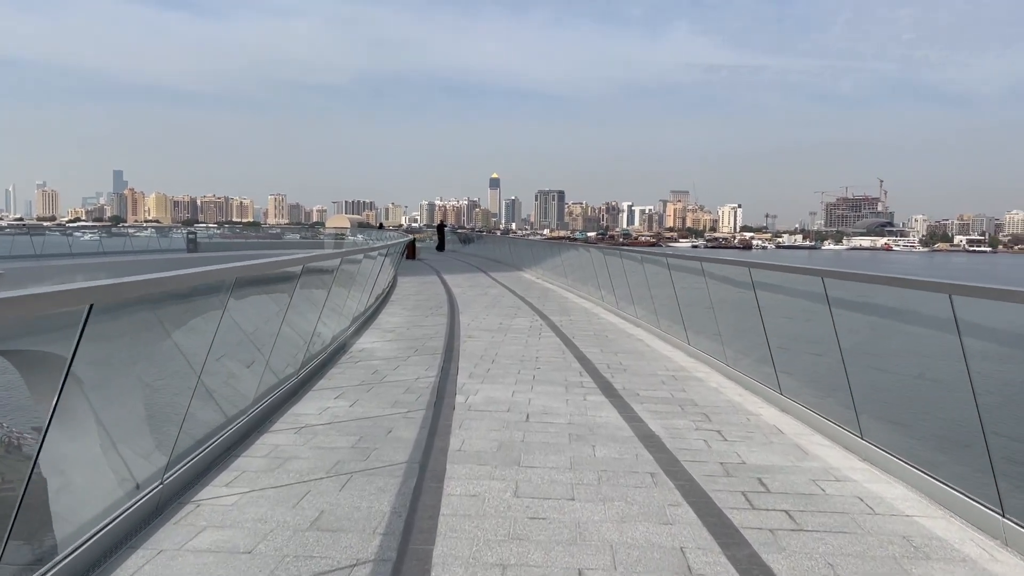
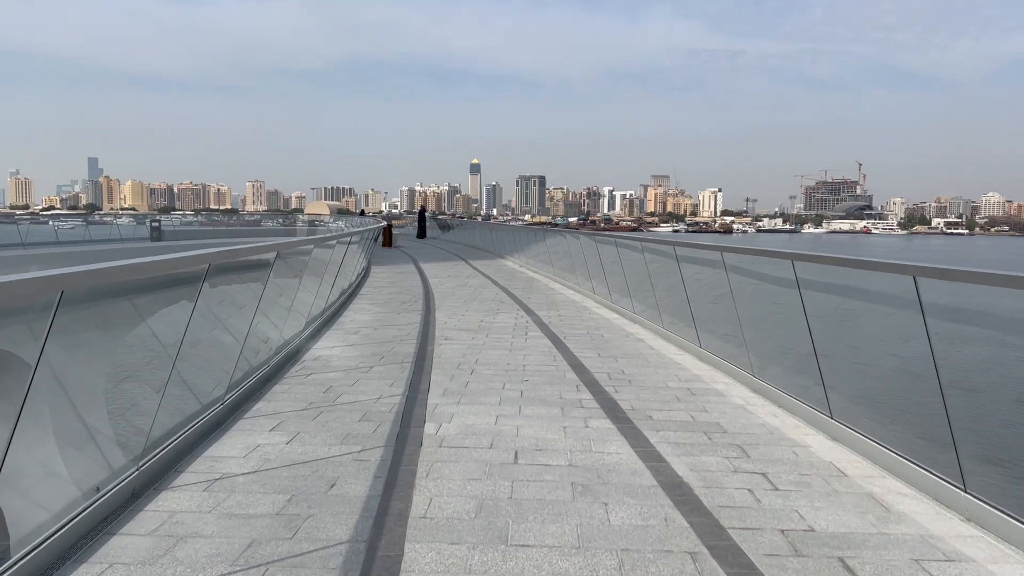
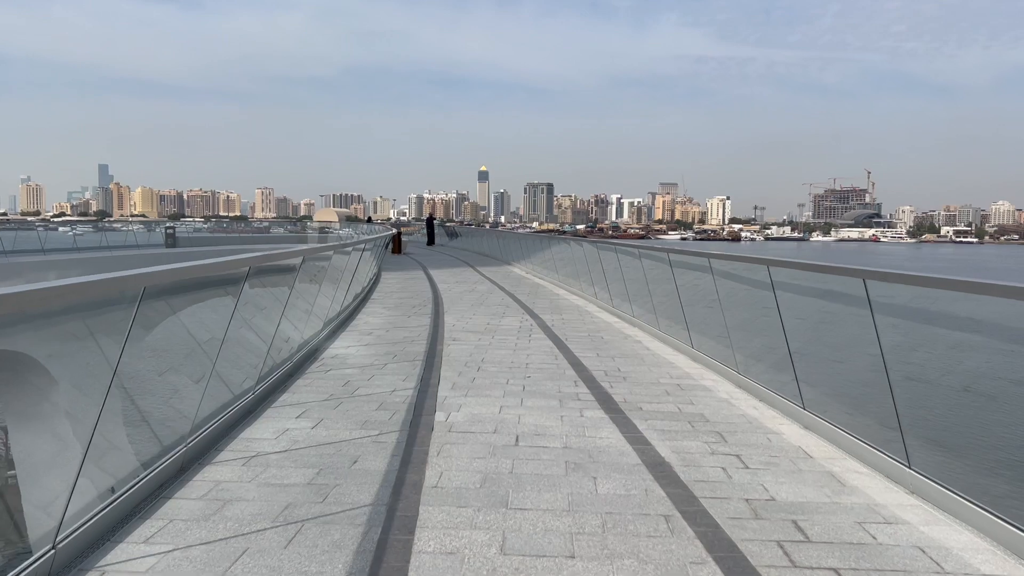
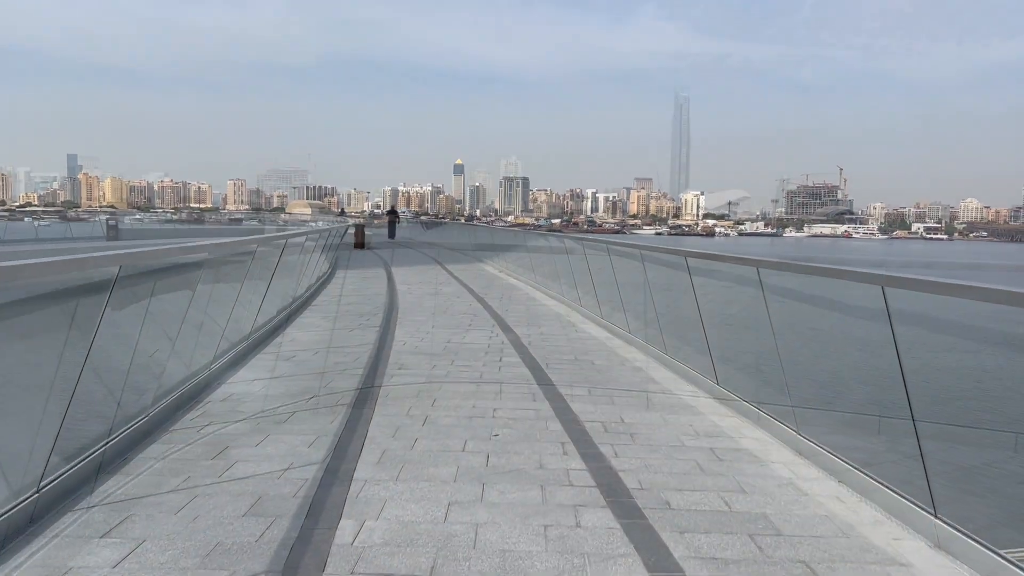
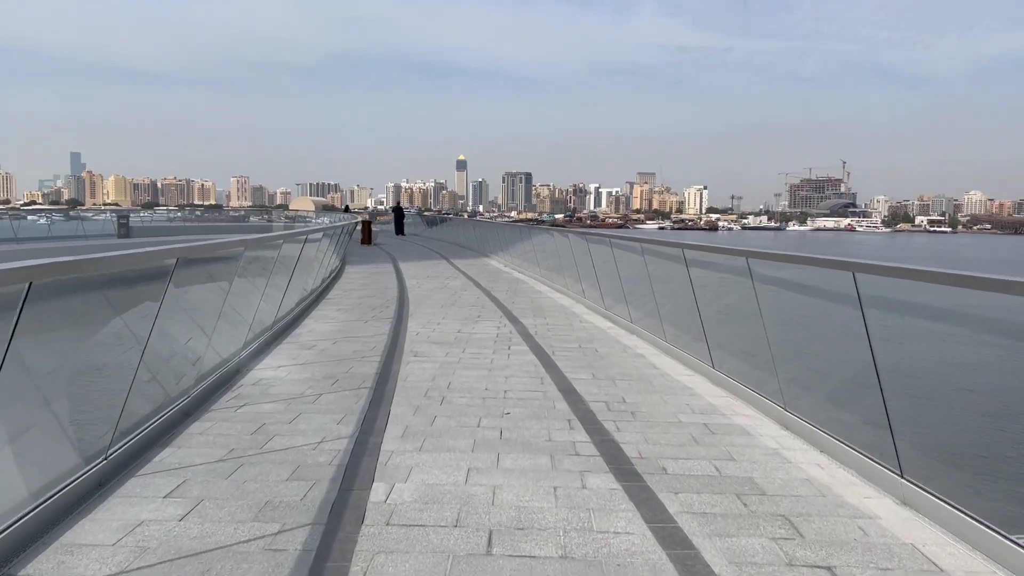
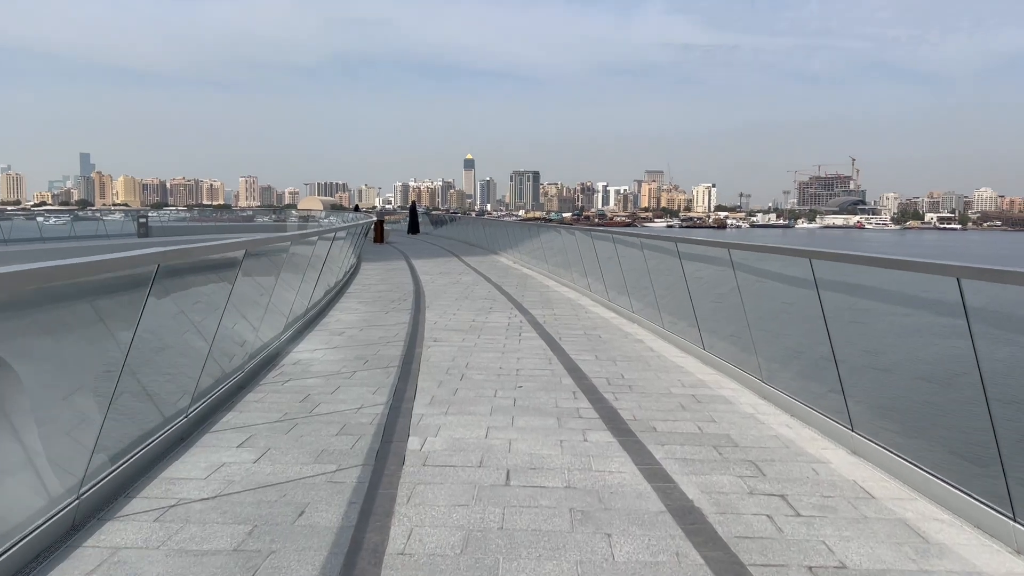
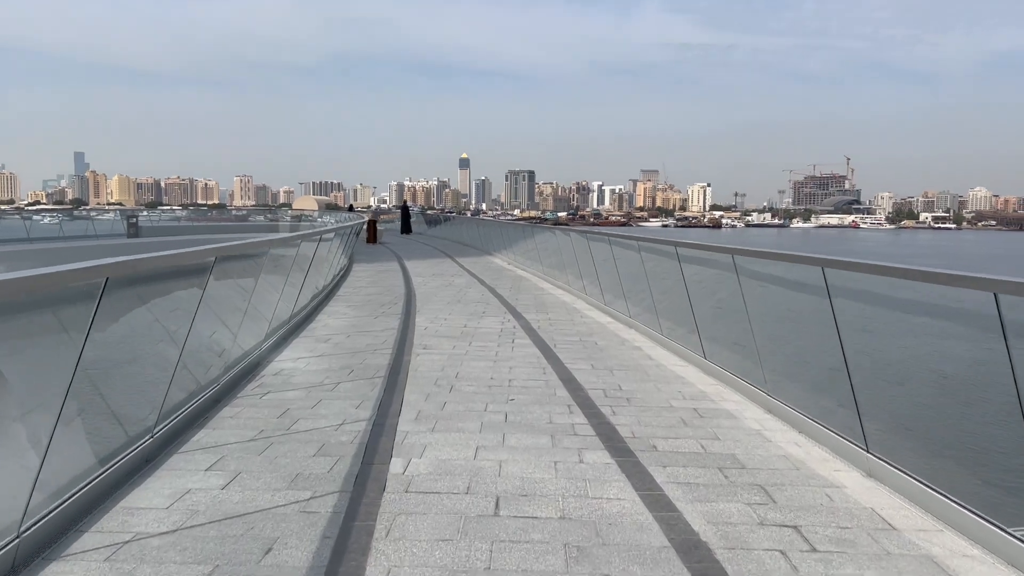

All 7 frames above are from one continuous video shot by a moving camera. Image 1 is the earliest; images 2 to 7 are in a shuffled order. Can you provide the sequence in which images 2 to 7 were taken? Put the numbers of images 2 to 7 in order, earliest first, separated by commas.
3, 2, 6, 7, 5, 4
